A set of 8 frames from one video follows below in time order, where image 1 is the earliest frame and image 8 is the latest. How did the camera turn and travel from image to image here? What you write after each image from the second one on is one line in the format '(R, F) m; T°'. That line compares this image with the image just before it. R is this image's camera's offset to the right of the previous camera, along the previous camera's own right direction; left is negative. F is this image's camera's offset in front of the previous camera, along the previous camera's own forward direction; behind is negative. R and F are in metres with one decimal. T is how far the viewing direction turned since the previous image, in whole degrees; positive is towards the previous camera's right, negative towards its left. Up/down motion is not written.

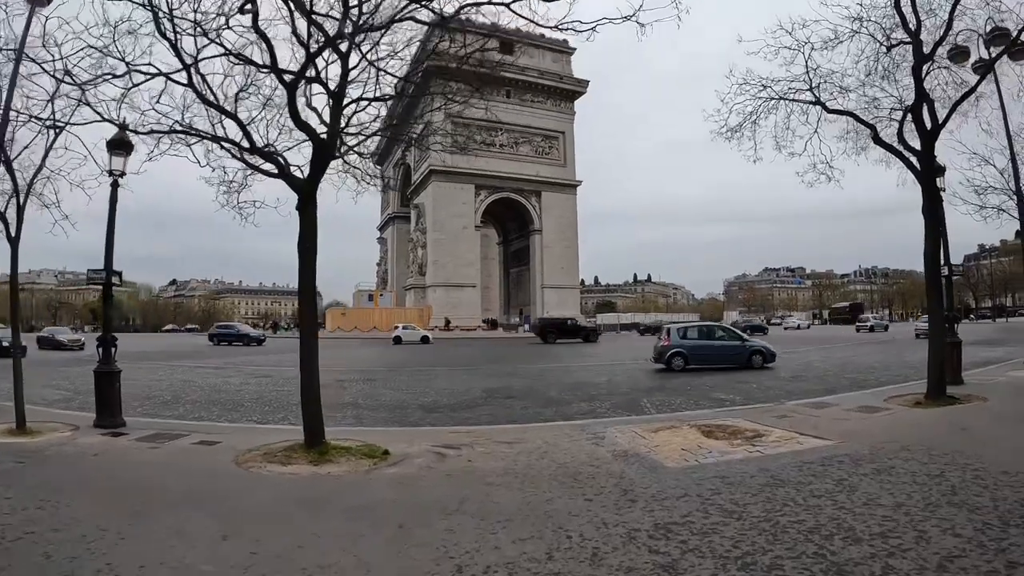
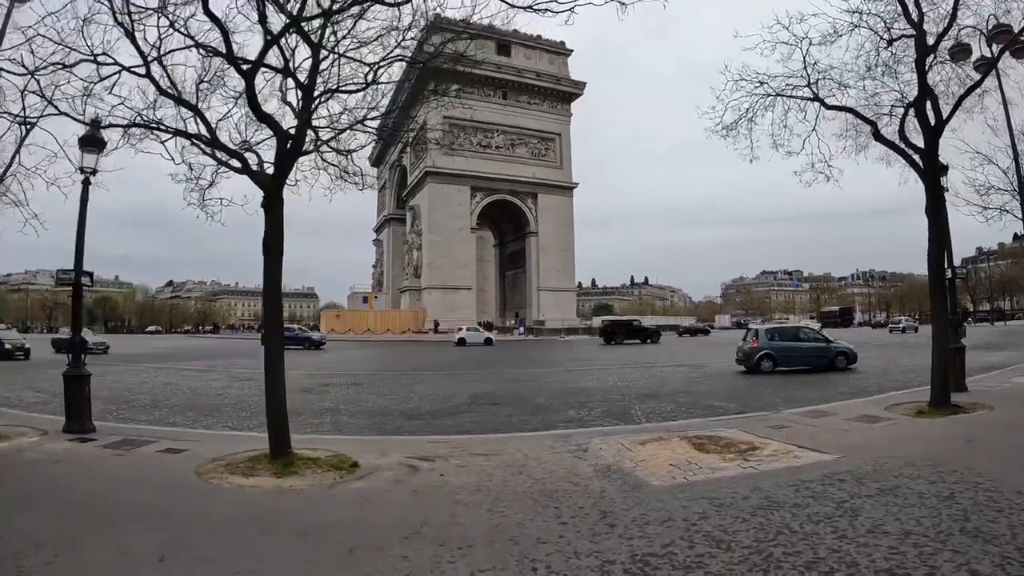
(+0.2, +0.5) m; 0°
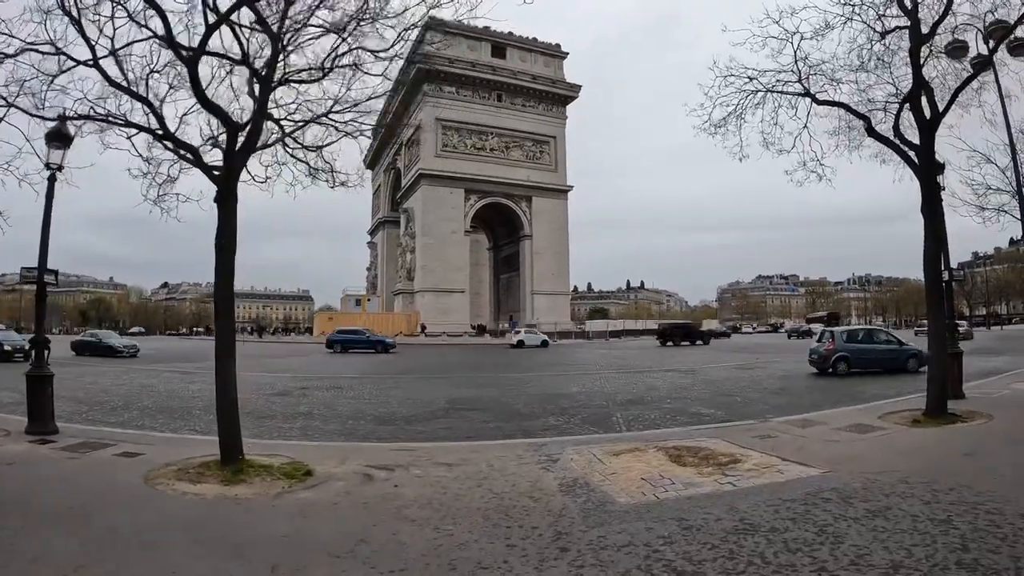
(+0.3, +0.5) m; 0°
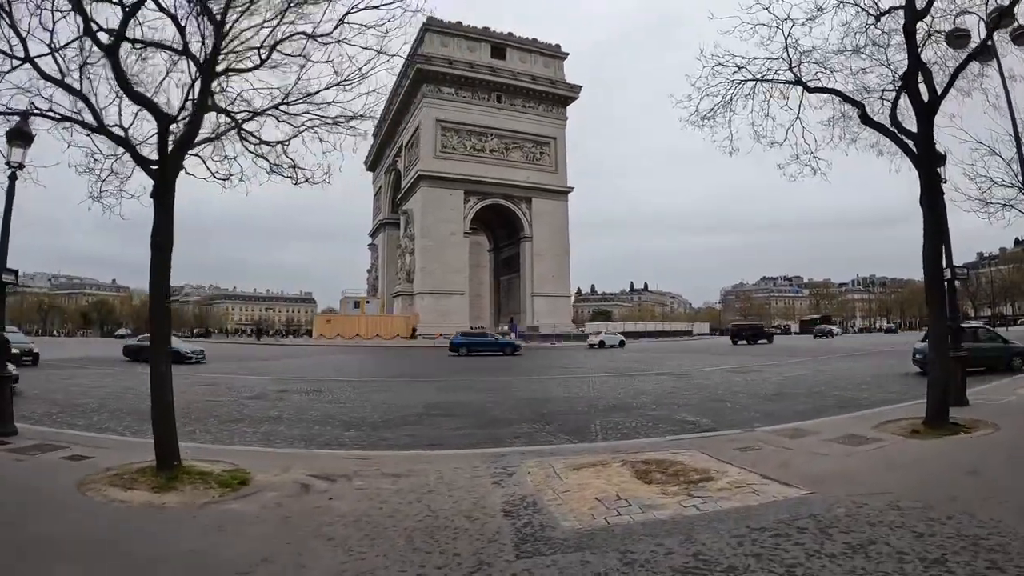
(+0.5, +0.6) m; 0°
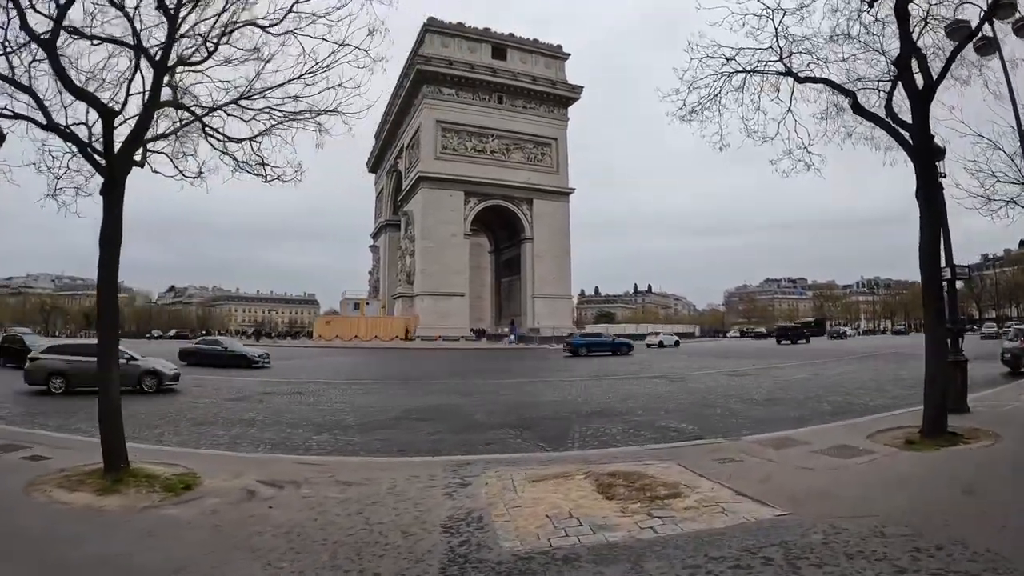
(+0.4, +0.5) m; 0°
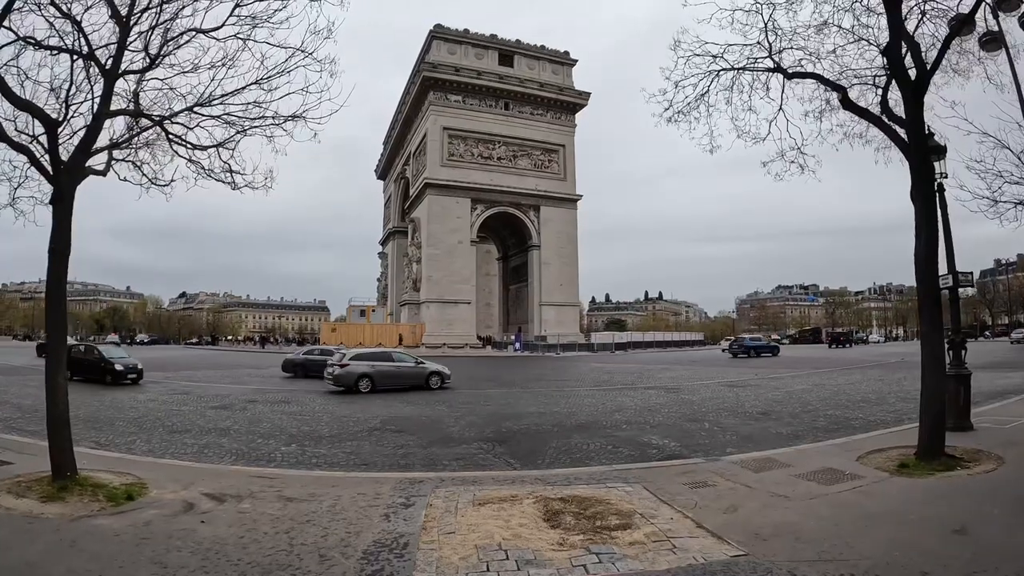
(+0.6, +0.5) m; -1°
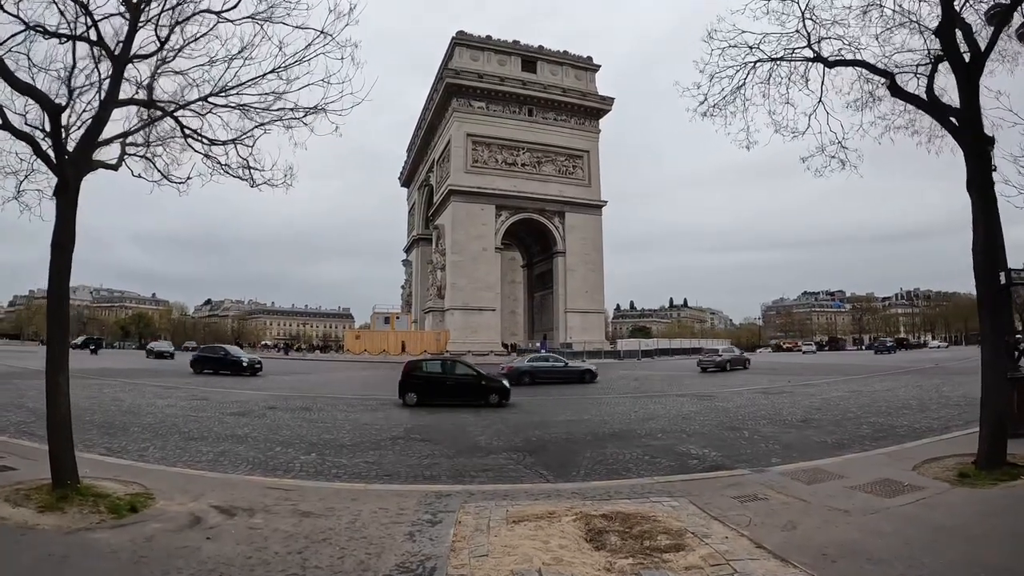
(-0.1, +0.4) m; -2°
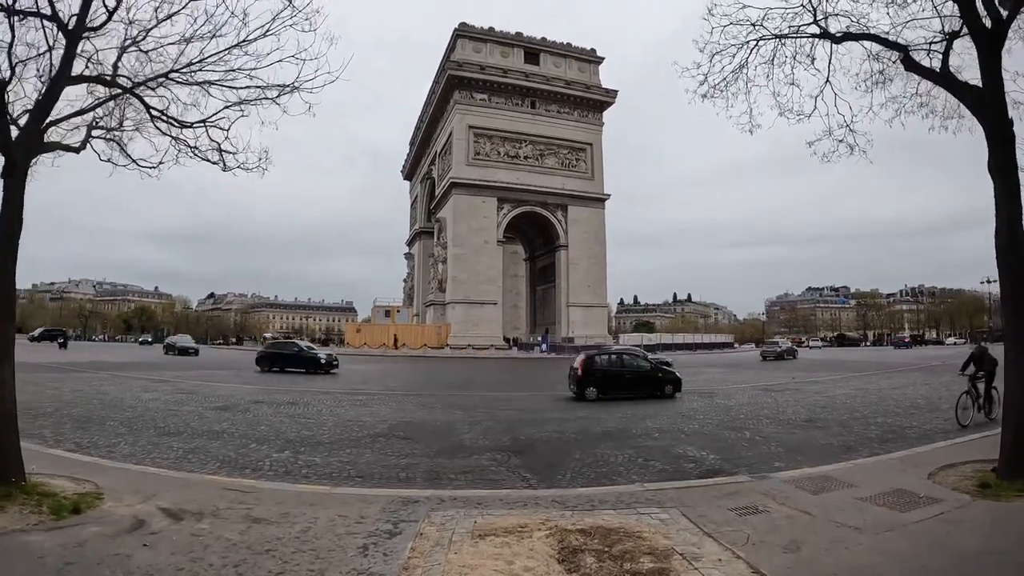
(+0.2, +0.6) m; 0°
